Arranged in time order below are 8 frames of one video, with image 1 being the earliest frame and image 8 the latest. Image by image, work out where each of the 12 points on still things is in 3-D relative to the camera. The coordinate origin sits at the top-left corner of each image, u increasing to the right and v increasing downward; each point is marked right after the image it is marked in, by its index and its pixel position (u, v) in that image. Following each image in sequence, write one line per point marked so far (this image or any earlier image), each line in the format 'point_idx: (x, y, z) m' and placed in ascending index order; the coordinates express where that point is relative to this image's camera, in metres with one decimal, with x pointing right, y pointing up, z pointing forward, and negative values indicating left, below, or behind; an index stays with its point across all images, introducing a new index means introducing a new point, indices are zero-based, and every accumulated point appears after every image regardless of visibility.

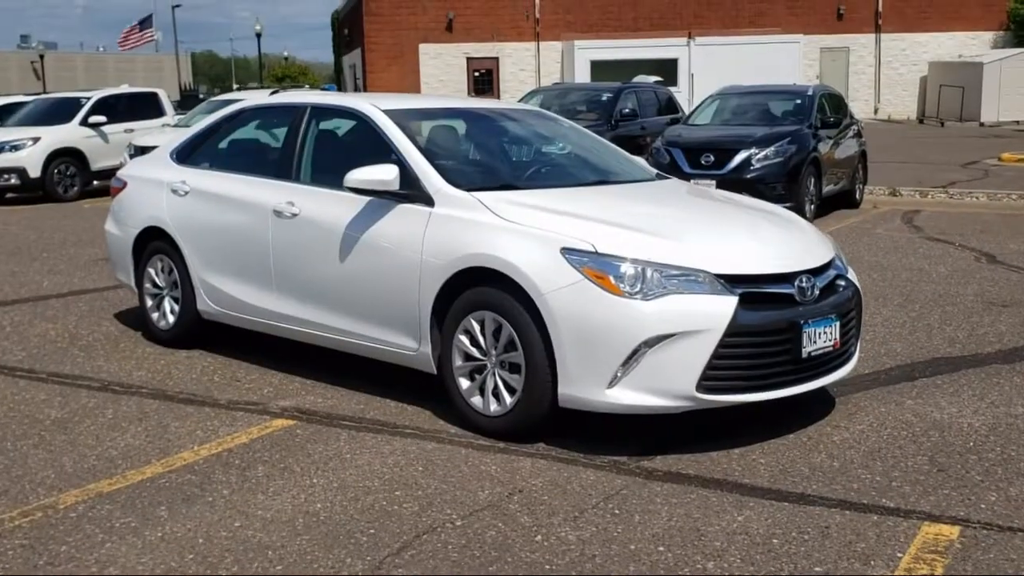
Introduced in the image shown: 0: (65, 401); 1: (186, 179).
0: (-2.5, -0.6, +6.7) m
1: (-2.2, +0.7, +7.9) m
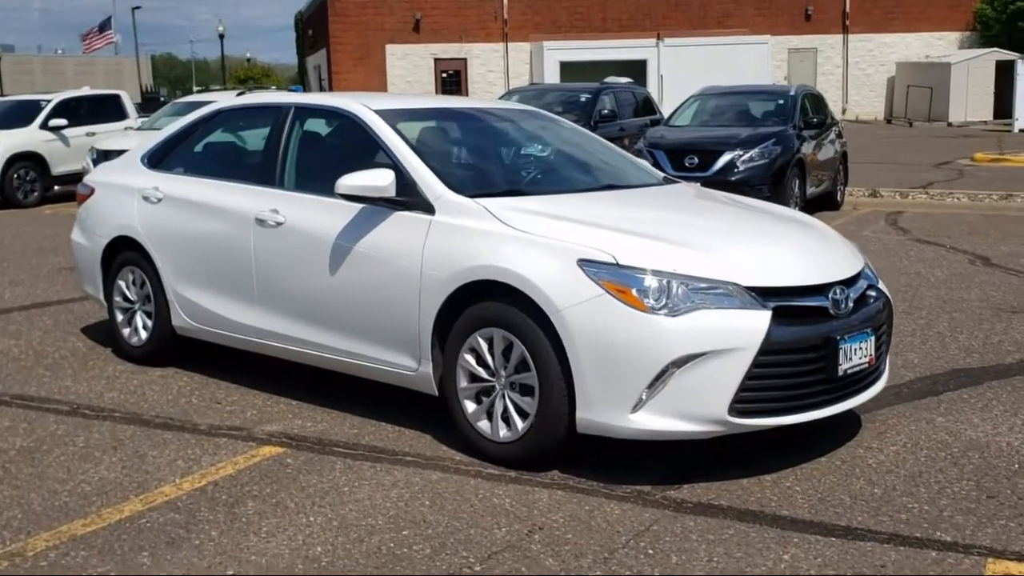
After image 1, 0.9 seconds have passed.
0: (-2.5, -0.7, +6.1) m
1: (-2.2, +0.6, +7.4) m
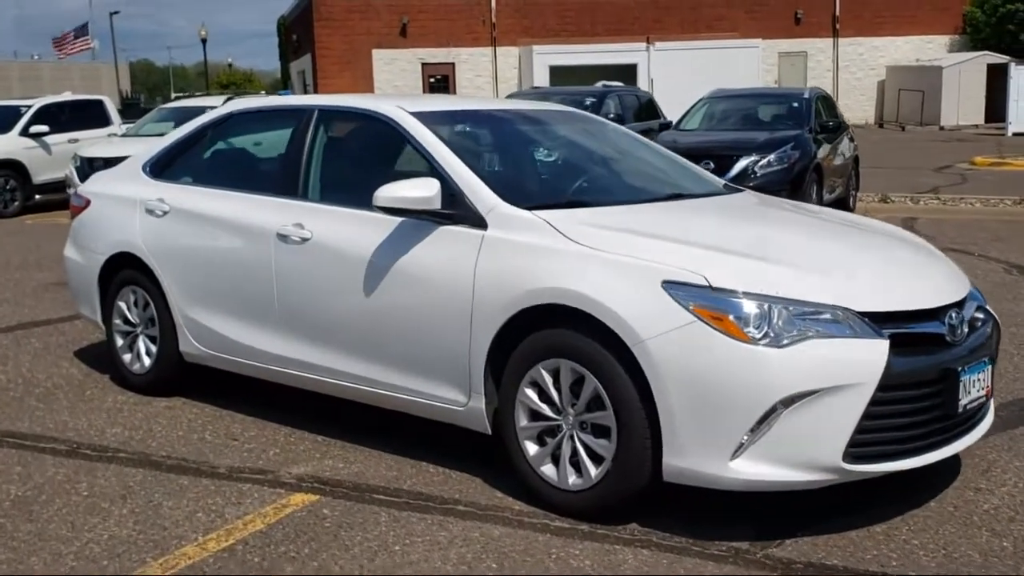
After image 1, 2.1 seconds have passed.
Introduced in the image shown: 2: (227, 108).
0: (-2.2, -0.8, +5.4) m
1: (-1.9, +0.5, +6.7) m
2: (-1.6, +1.0, +6.7) m
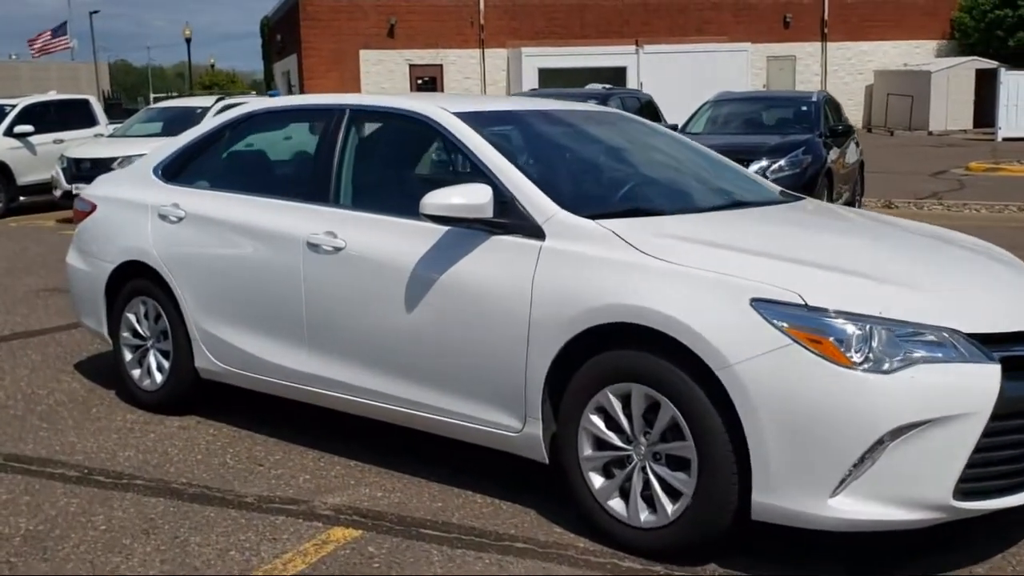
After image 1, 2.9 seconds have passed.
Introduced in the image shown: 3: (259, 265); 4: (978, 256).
0: (-2.0, -0.9, +5.0) m
1: (-1.7, +0.5, +6.2) m
2: (-1.4, +1.0, +6.2) m
3: (-1.2, +0.1, +5.7) m
4: (+1.8, +0.1, +4.7) m
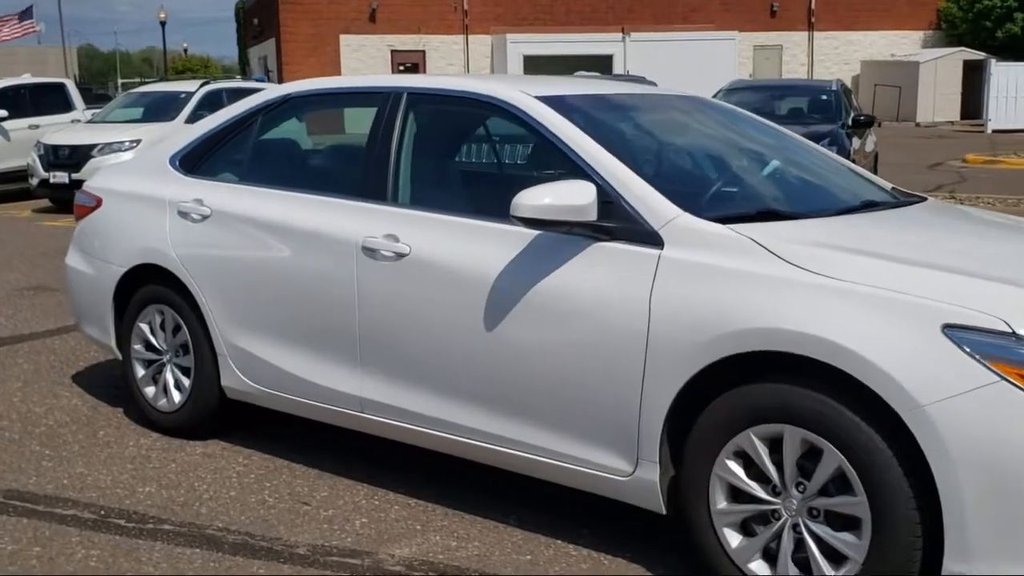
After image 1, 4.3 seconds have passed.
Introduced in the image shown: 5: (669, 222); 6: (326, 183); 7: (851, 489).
0: (-1.6, -0.9, +4.2) m
1: (-1.4, +0.4, +5.4) m
2: (-1.1, +0.9, +5.4) m
3: (-0.9, +0.1, +4.9) m
4: (+2.2, +0.1, +4.0) m
5: (+0.5, +0.2, +3.9) m
6: (-0.8, +0.5, +5.1) m
7: (+1.0, -0.6, +3.4) m
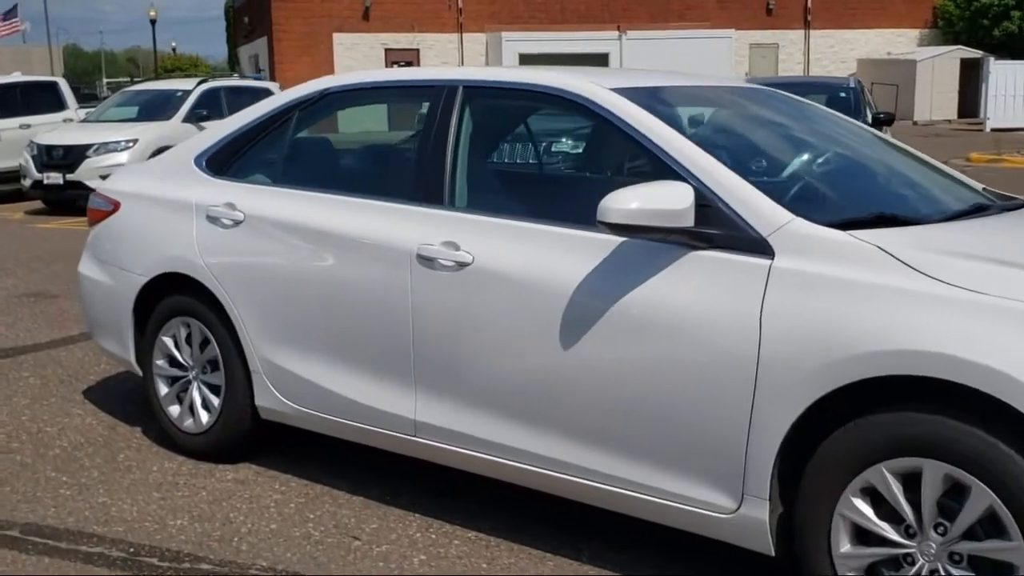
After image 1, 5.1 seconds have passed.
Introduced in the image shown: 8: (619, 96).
0: (-1.4, -1.0, +3.7) m
1: (-1.2, +0.4, +5.0) m
2: (-0.8, +0.9, +5.0) m
3: (-0.6, 0.0, +4.5) m
4: (+2.5, 0.0, +3.6) m
5: (+0.8, +0.2, +3.5) m
6: (-0.6, +0.4, +4.6) m
7: (+1.2, -0.6, +3.0) m
8: (+0.4, +0.7, +4.2) m
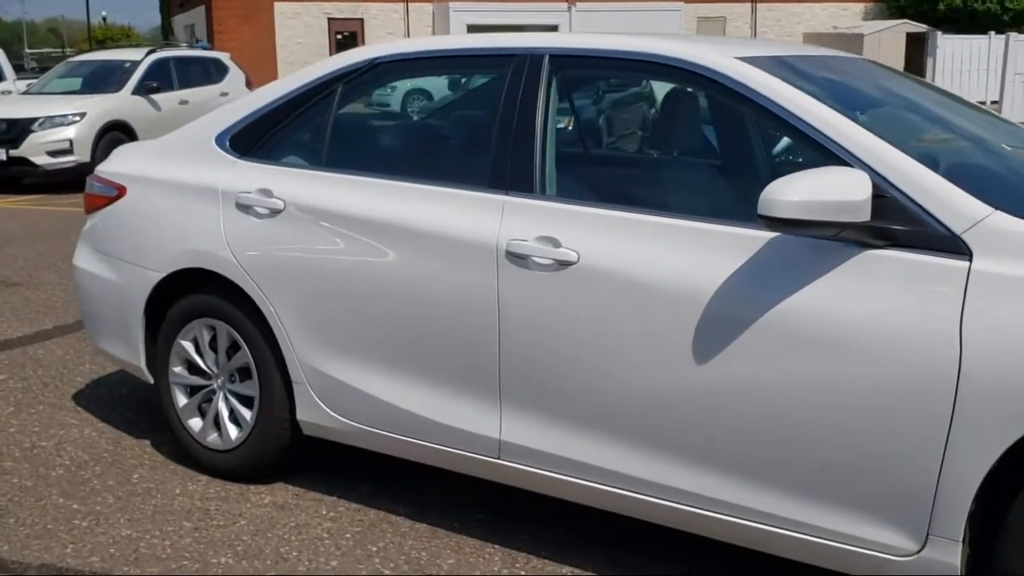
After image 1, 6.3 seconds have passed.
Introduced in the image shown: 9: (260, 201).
0: (-1.0, -1.0, +3.1) m
1: (-0.9, +0.4, +4.4) m
2: (-0.5, +0.9, +4.4) m
3: (-0.3, 0.0, +3.9) m
4: (+2.8, 0.0, +3.2) m
5: (+1.1, +0.2, +3.0) m
6: (-0.3, +0.4, +4.0) m
7: (+1.6, -0.6, +2.5) m
8: (+0.7, +0.7, +3.6) m
9: (-0.9, +0.3, +4.4) m
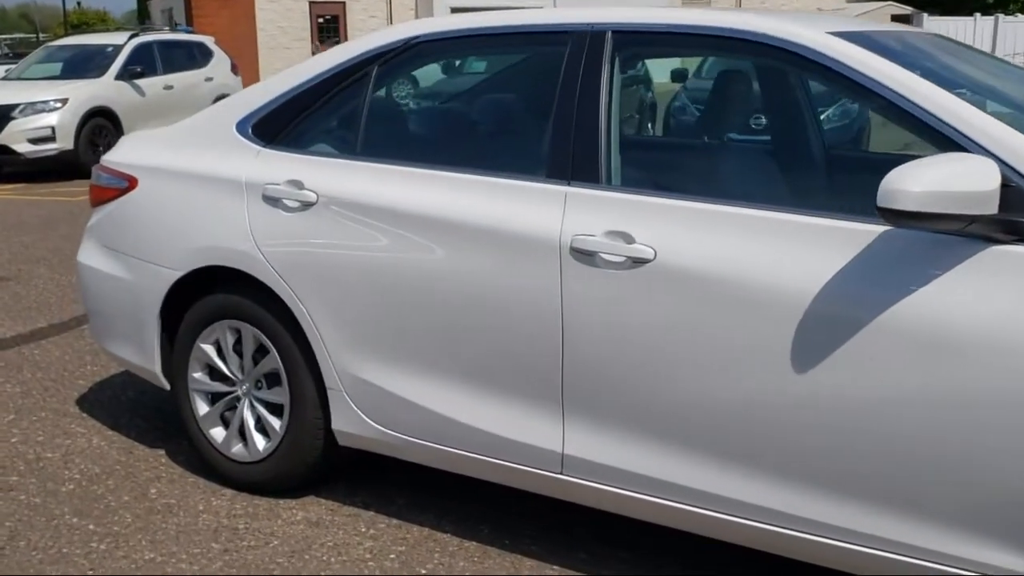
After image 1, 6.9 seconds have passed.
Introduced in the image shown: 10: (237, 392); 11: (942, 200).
0: (-0.8, -1.0, +2.8) m
1: (-0.7, +0.4, +4.0) m
2: (-0.4, +0.9, +4.0) m
3: (-0.1, 0.0, +3.6) m
4: (+3.0, +0.1, +2.9) m
5: (+1.3, +0.2, +2.7) m
6: (-0.1, +0.4, +3.7) m
7: (+1.9, -0.6, +2.2) m
8: (+0.9, +0.7, +3.3) m
9: (-0.8, +0.3, +4.0) m
10: (-1.0, -0.4, +4.3) m
11: (+0.9, +0.2, +2.7) m
